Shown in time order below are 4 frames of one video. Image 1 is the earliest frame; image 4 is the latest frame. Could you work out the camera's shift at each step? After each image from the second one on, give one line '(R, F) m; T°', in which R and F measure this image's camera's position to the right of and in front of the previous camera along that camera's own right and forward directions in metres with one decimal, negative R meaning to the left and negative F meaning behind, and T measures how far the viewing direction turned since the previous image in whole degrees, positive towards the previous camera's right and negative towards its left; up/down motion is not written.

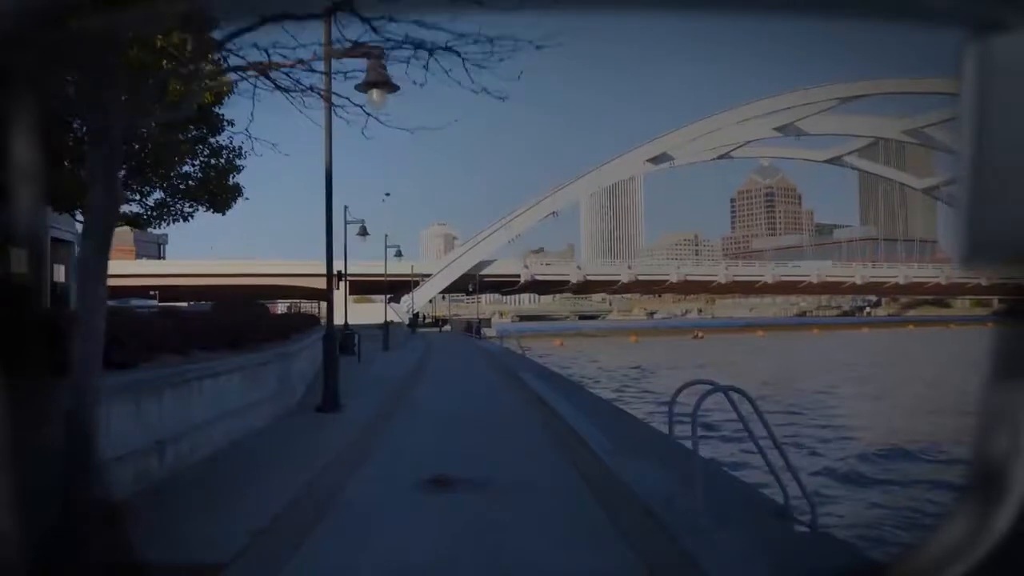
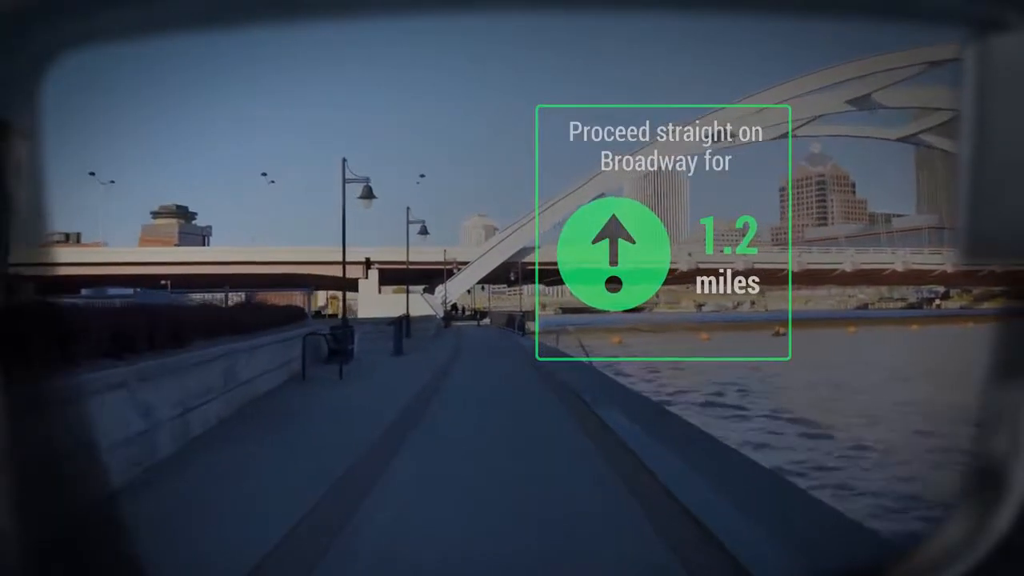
(+0.8, -0.3) m; -3°
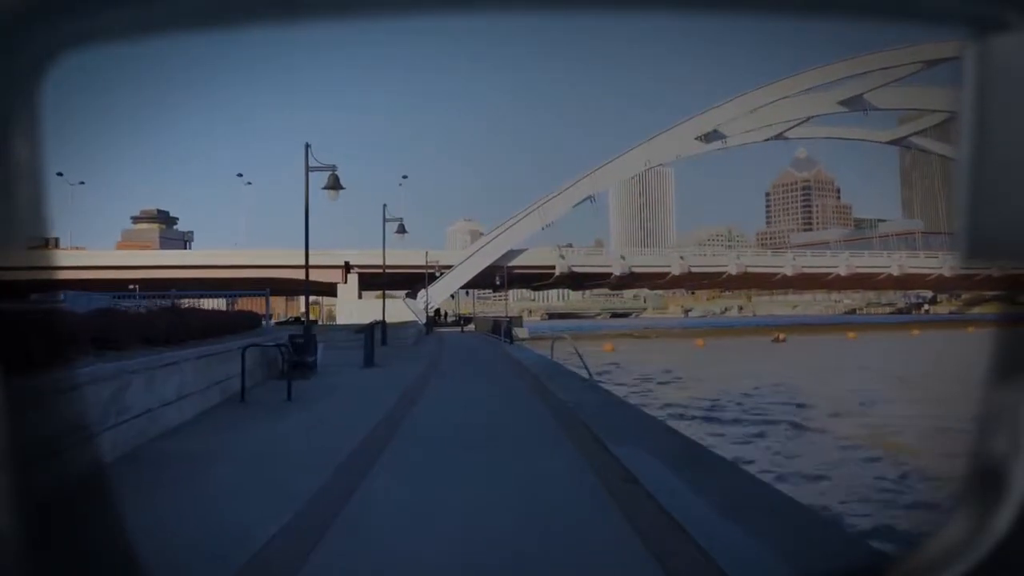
(+0.1, +1.6) m; +1°
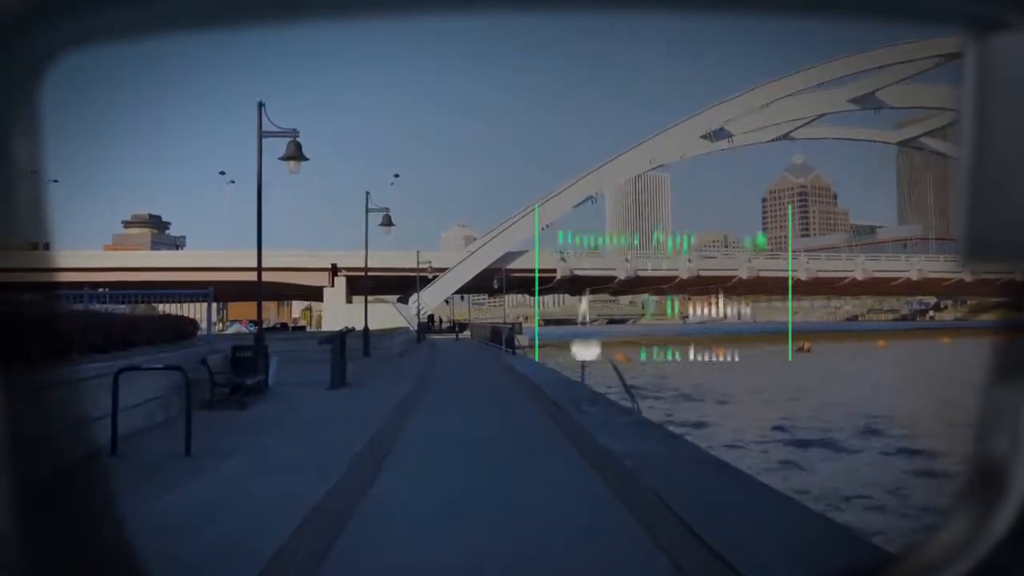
(0.0, +2.4) m; 0°
